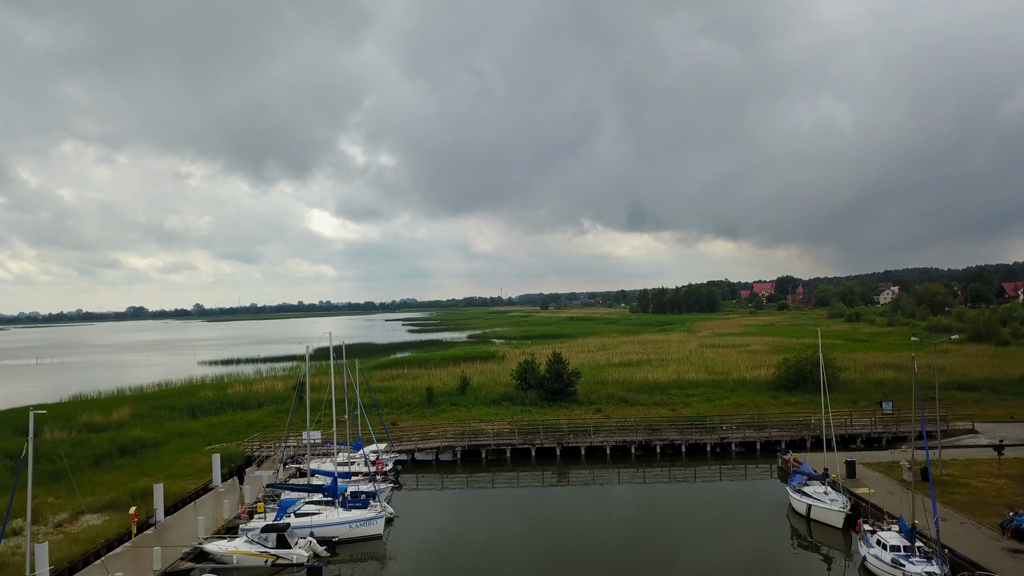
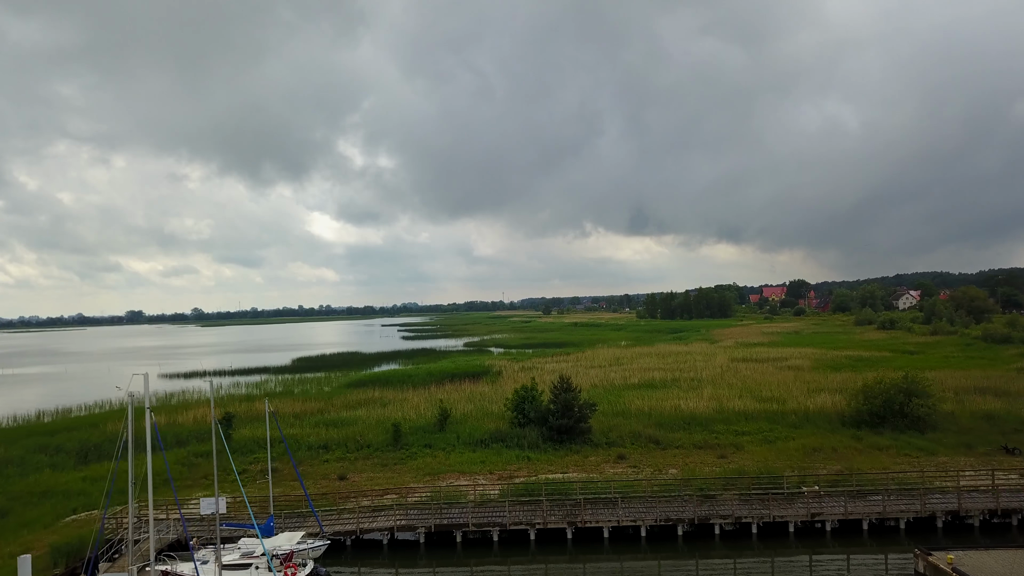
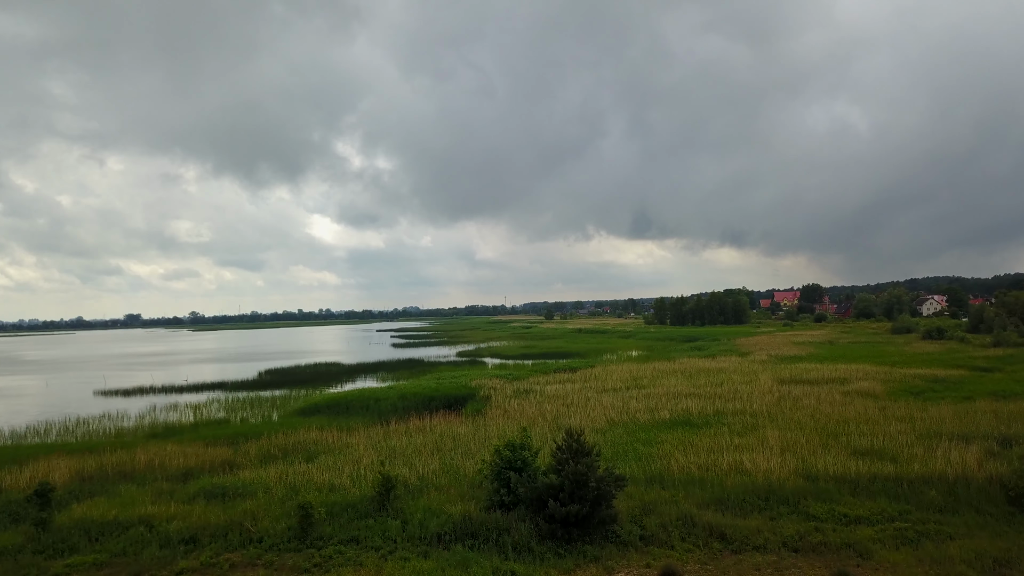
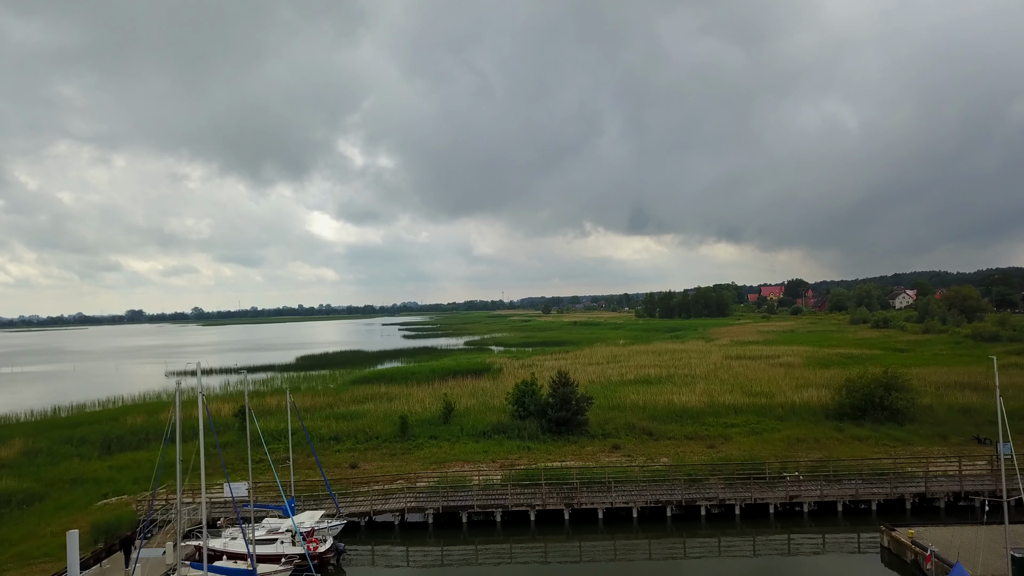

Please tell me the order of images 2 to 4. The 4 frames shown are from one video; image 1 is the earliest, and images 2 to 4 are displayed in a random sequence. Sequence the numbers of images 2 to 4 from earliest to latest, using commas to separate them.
4, 2, 3
